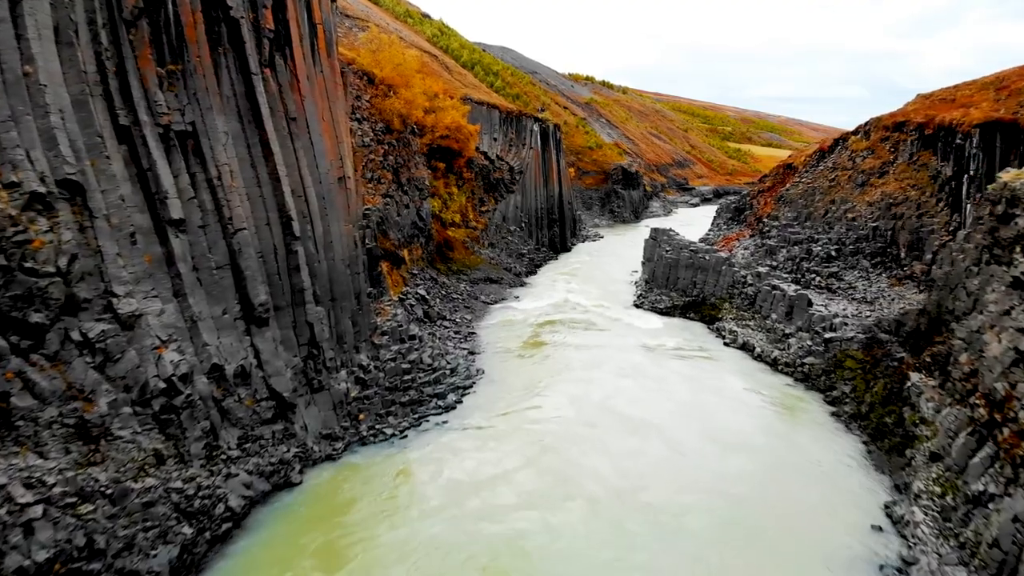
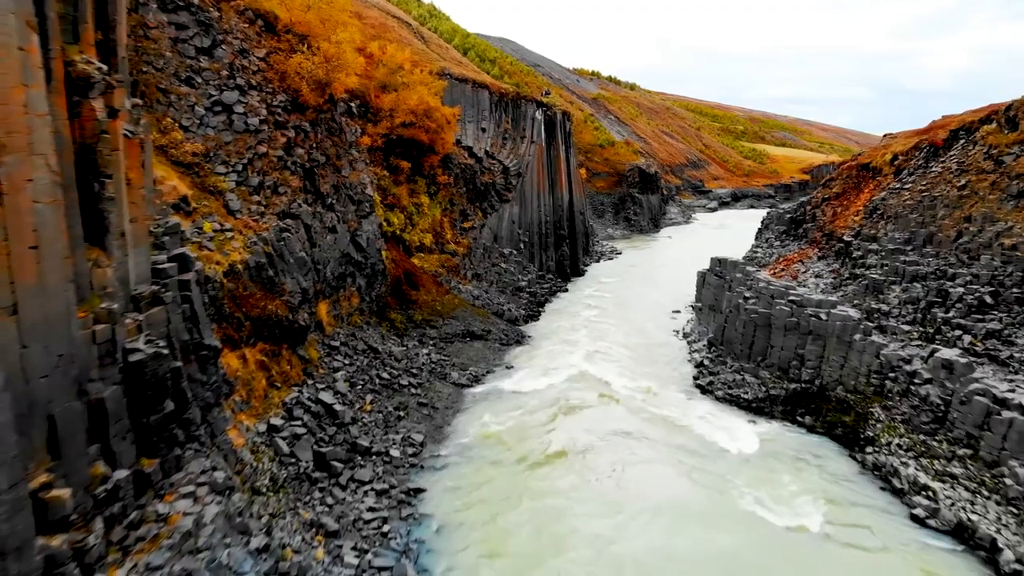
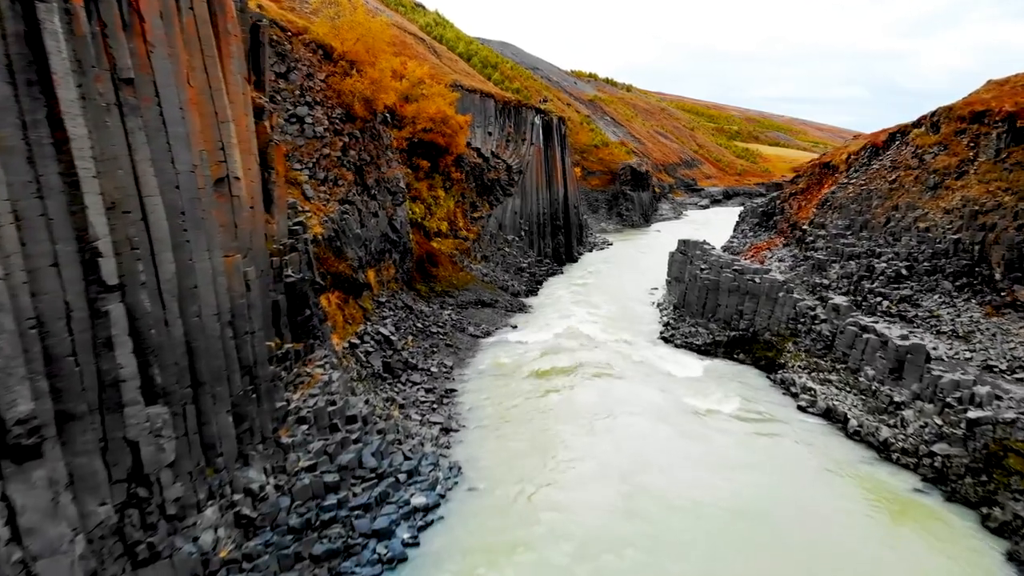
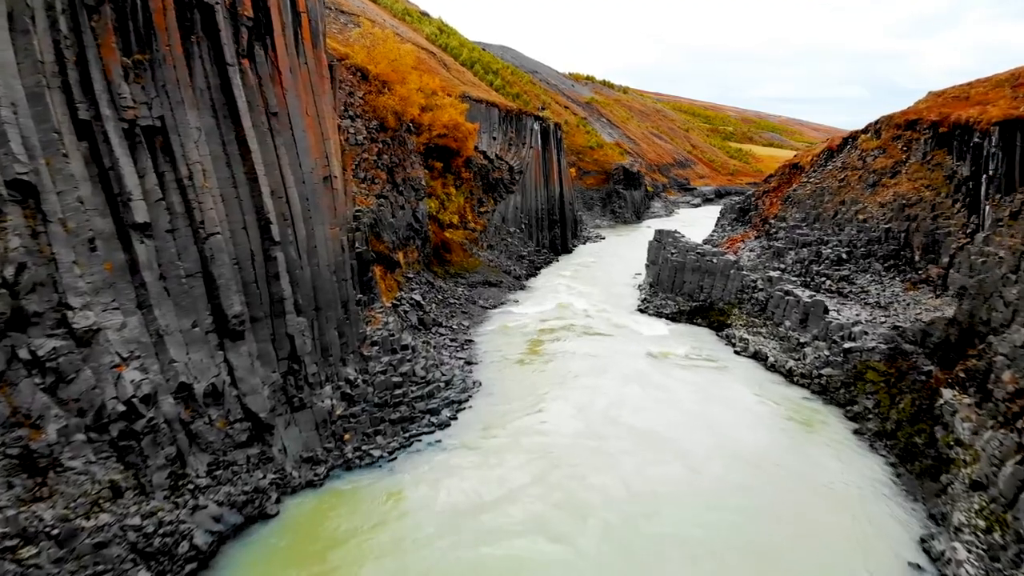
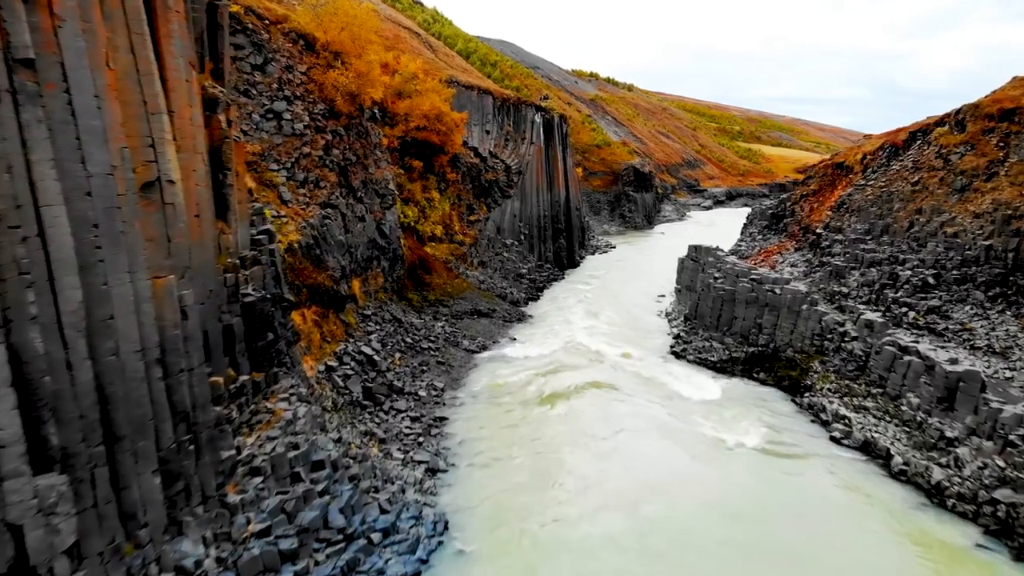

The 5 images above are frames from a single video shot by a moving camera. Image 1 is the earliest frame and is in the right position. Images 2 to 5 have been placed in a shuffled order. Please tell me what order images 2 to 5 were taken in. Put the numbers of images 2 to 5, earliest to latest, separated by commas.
4, 3, 5, 2
